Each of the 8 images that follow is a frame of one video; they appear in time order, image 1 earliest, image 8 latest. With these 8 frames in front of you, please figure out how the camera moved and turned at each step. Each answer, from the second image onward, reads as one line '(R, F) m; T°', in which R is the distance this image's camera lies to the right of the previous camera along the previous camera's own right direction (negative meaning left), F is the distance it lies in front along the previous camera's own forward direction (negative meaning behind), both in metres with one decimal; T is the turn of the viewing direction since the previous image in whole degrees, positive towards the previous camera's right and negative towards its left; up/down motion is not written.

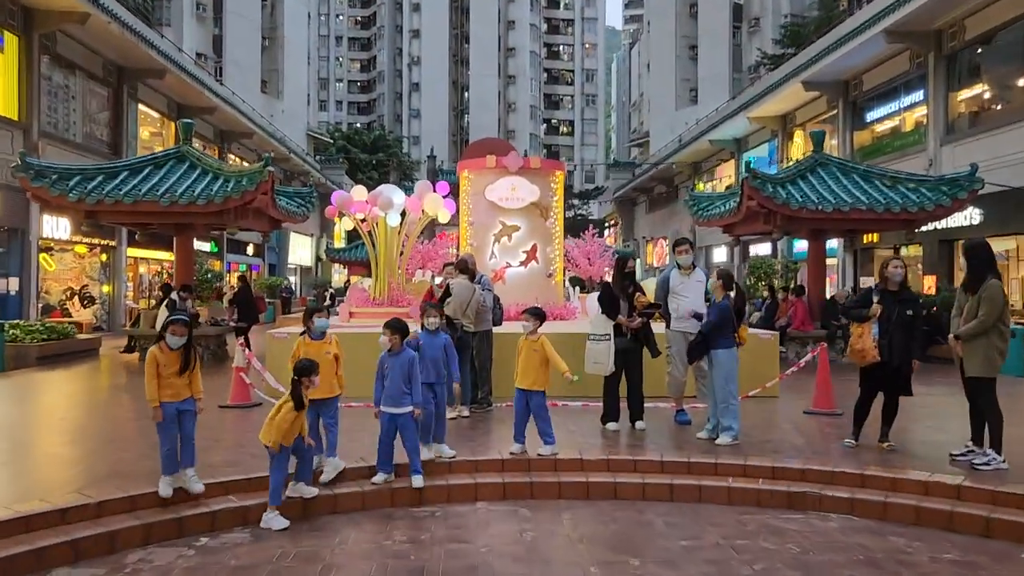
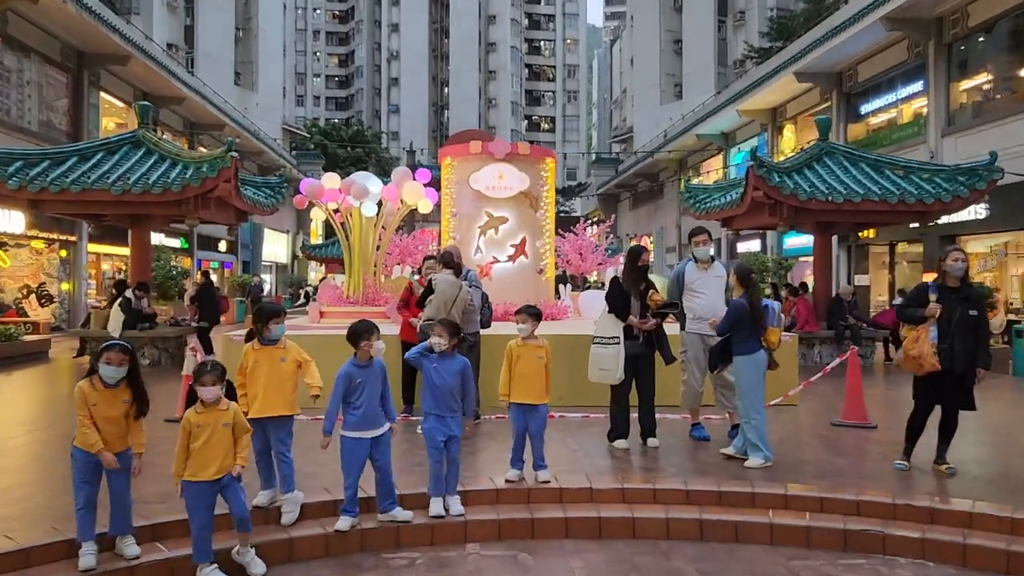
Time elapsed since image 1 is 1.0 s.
(-0.1, +1.1) m; +1°
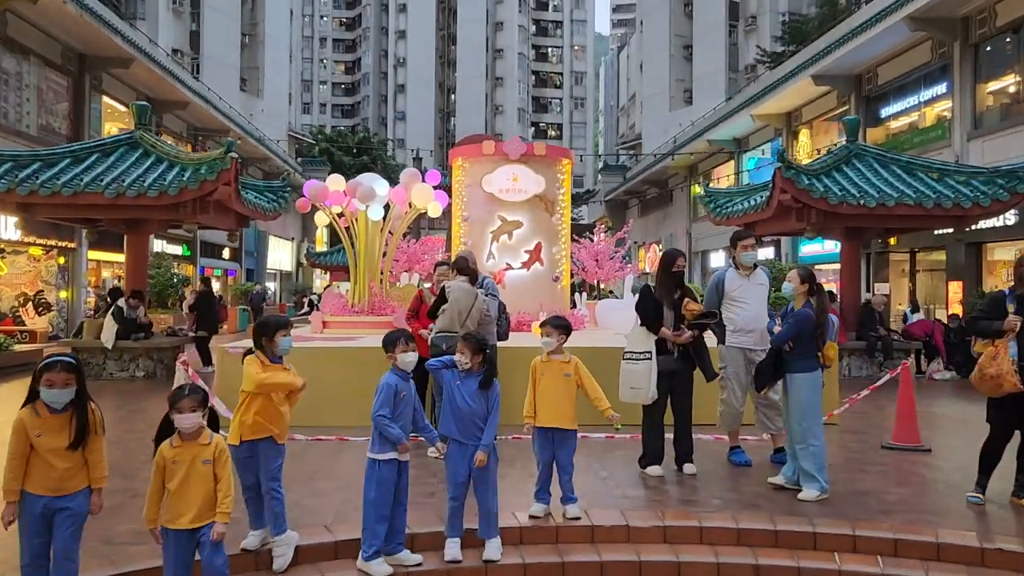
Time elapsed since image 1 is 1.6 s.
(-0.1, +0.6) m; 0°
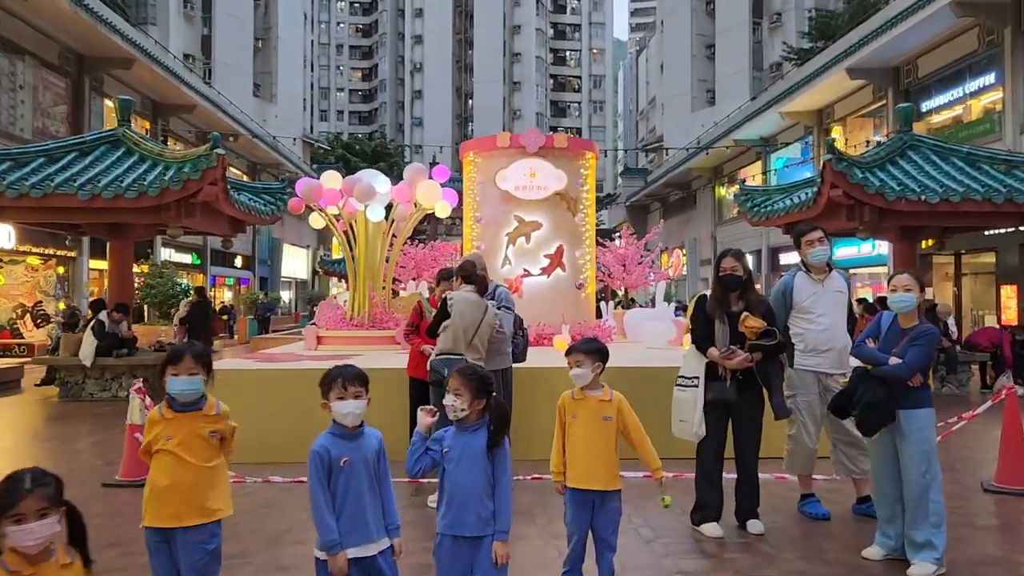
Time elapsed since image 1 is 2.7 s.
(0.0, +1.2) m; -1°
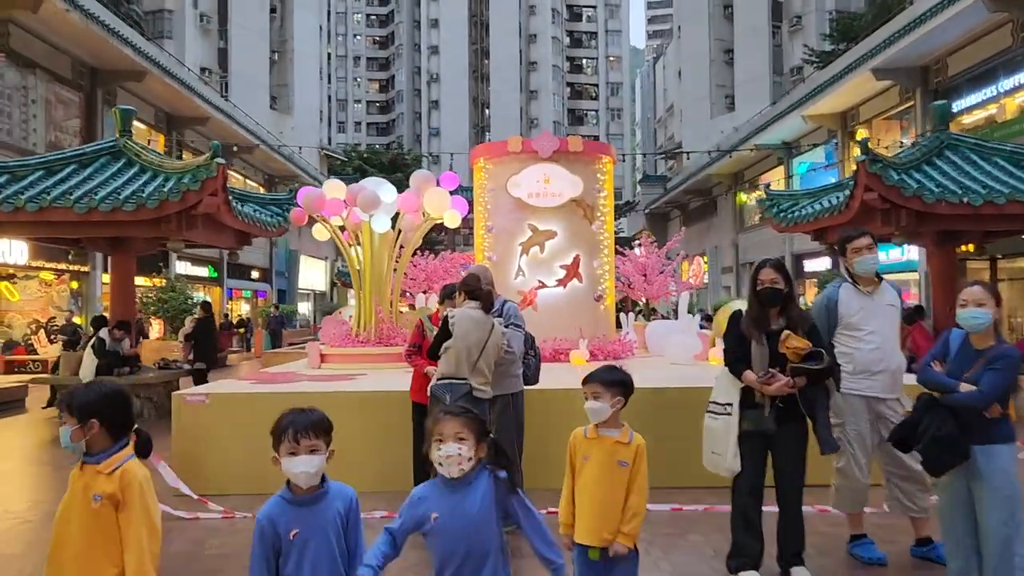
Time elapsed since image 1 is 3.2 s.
(+0.1, +0.5) m; -1°
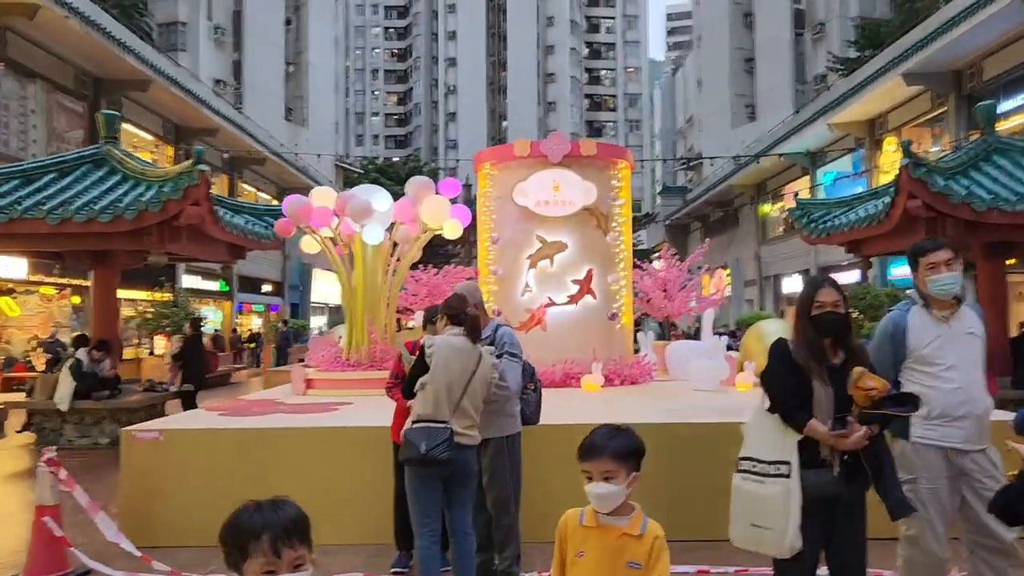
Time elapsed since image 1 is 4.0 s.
(+0.1, +0.8) m; -1°
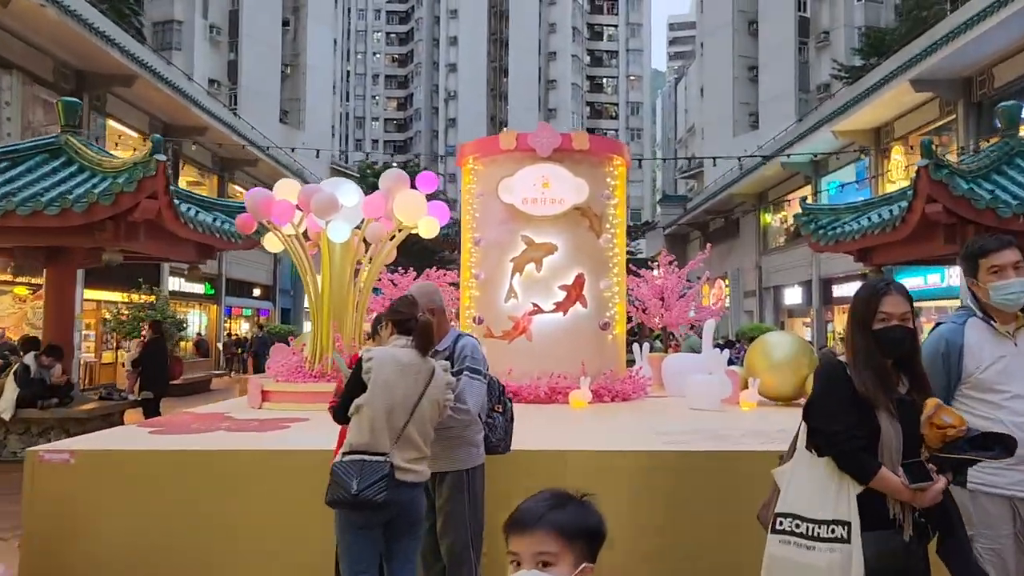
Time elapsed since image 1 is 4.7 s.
(+0.2, +0.7) m; 0°
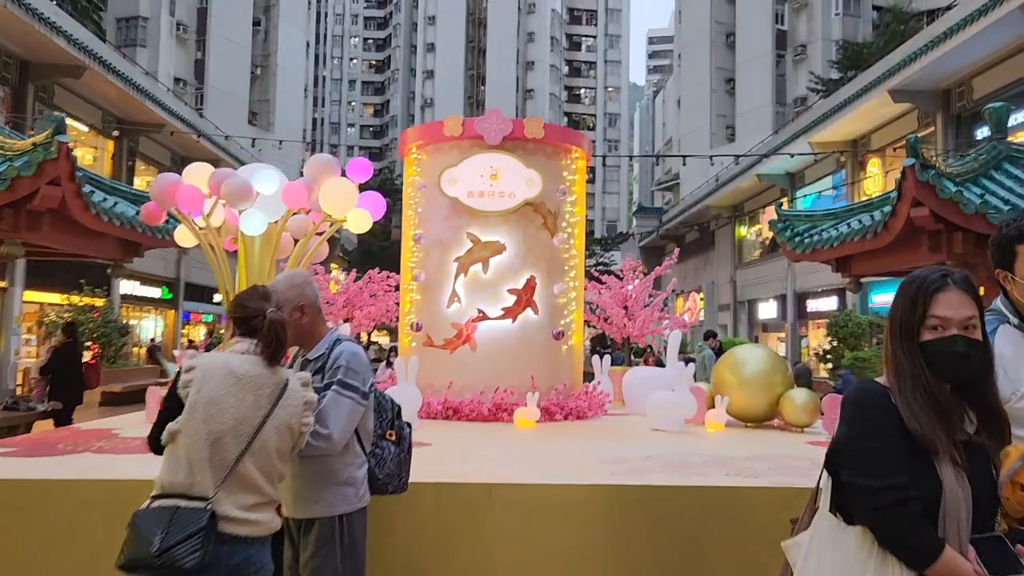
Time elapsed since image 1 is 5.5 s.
(+0.3, +0.8) m; +2°
